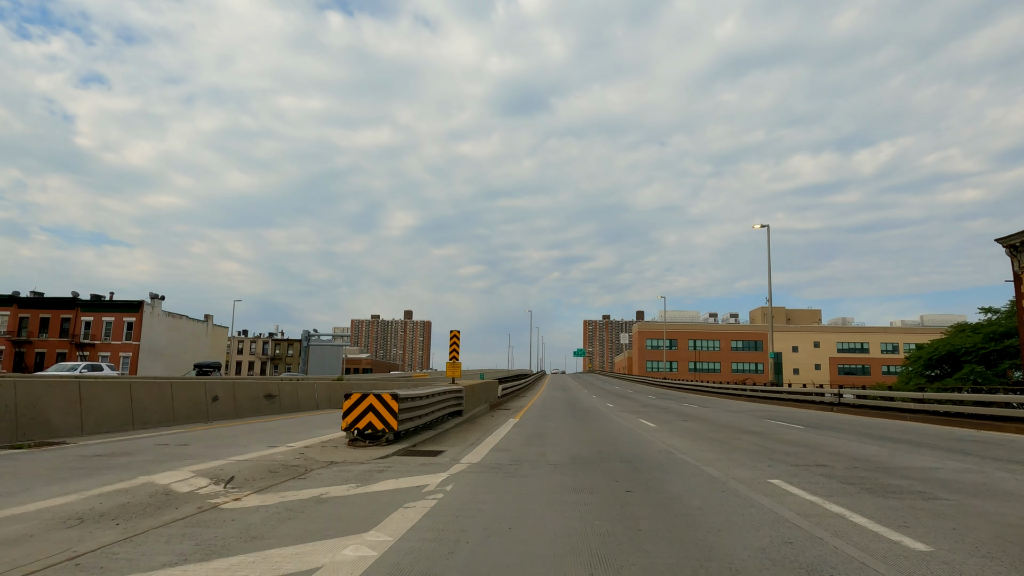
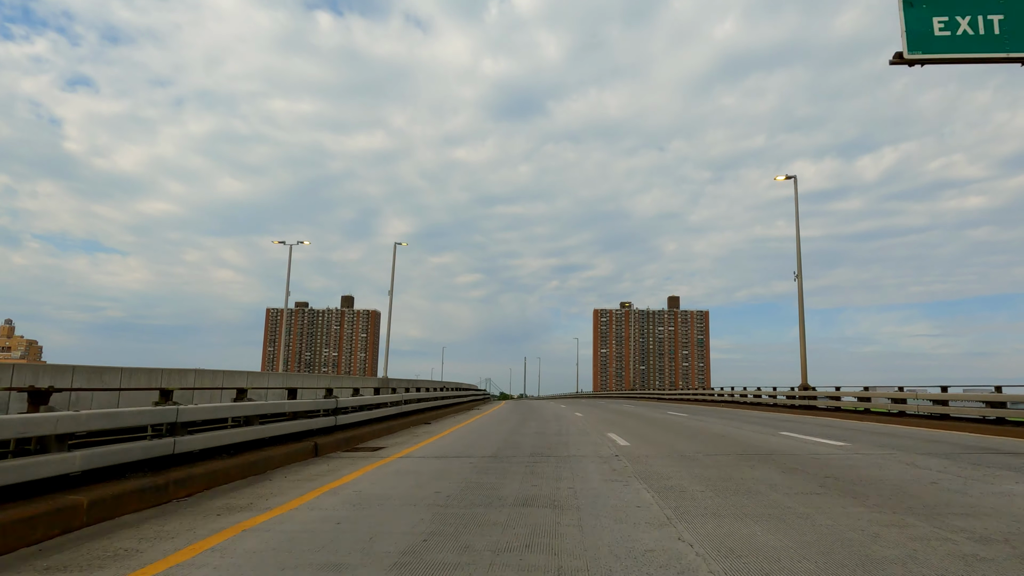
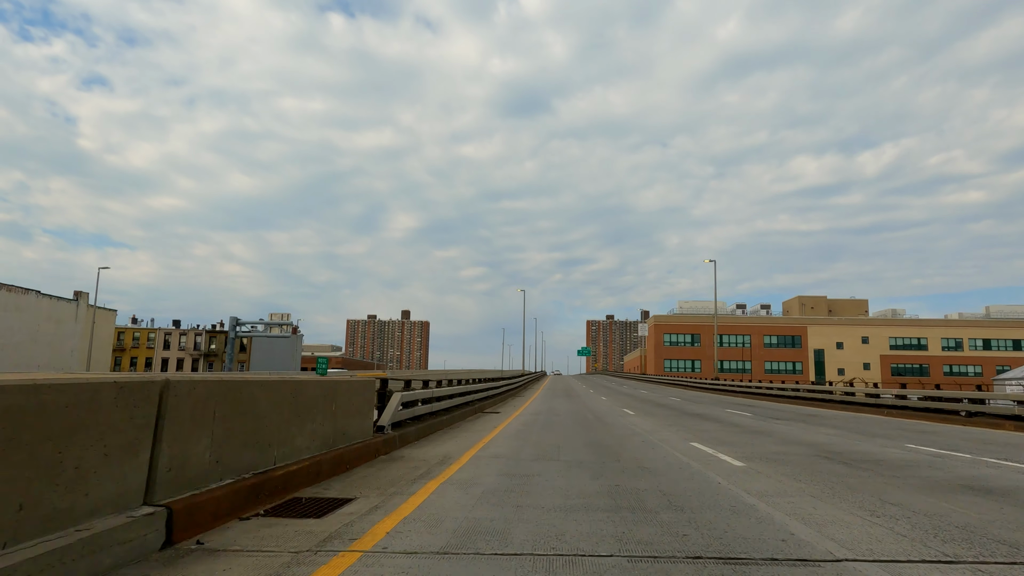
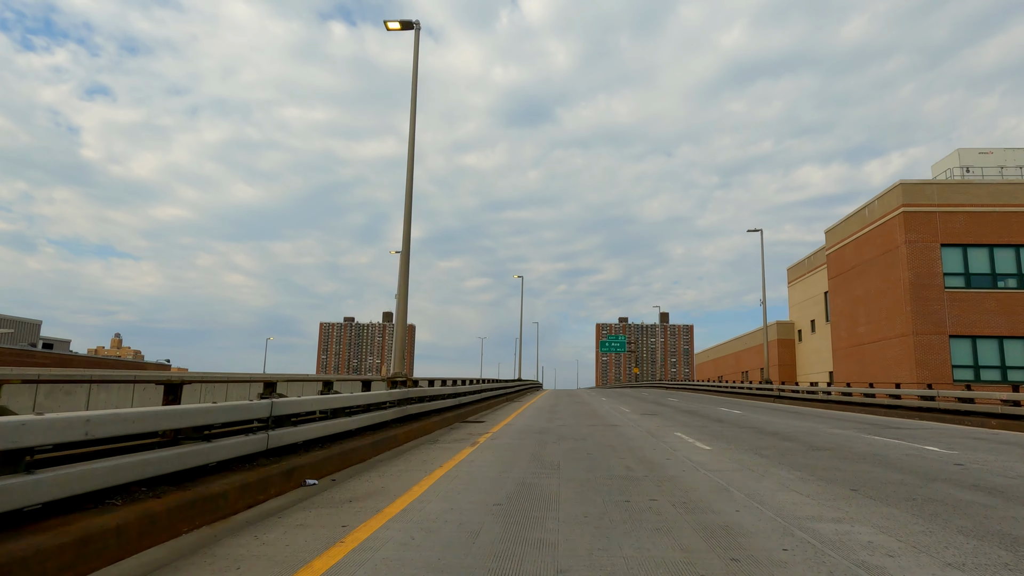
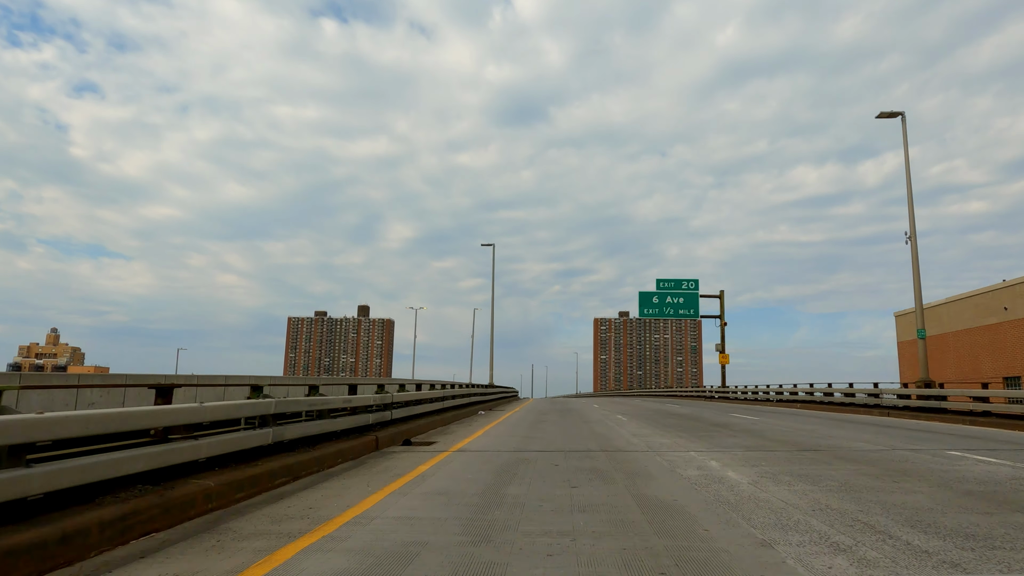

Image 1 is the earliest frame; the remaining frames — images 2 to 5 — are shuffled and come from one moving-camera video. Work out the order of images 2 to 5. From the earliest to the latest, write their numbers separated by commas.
3, 4, 5, 2
